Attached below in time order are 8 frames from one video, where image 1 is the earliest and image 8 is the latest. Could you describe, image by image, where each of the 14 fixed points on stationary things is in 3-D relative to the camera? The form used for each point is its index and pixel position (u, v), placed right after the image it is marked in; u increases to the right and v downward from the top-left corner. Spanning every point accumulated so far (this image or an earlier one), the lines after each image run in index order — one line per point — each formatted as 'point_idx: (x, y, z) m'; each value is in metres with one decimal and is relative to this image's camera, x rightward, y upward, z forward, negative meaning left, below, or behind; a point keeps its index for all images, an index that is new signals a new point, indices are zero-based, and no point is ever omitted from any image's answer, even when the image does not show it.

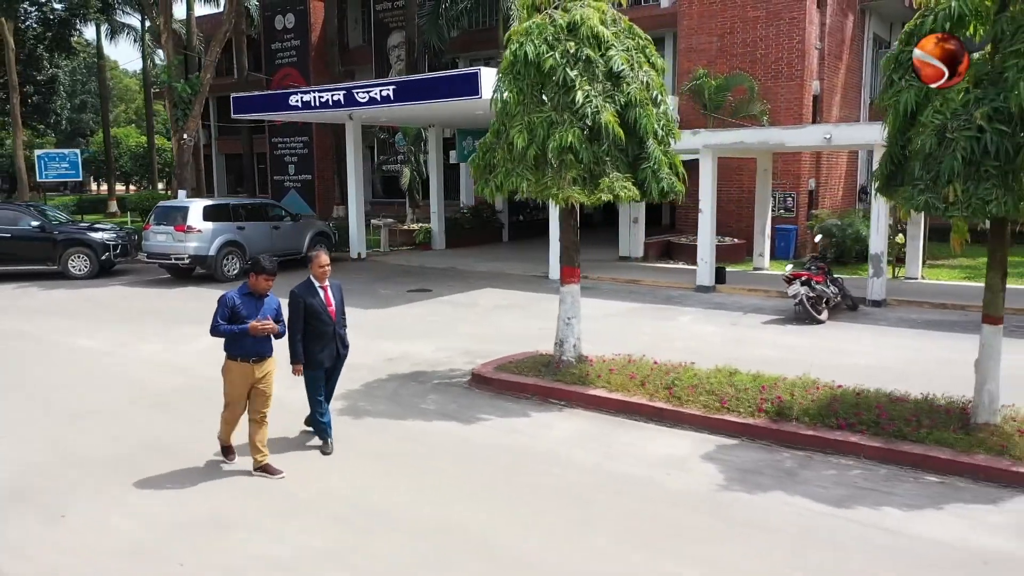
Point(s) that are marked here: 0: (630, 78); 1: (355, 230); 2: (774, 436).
0: (+1.1, +1.9, +7.5) m
1: (-3.8, +1.4, +19.8) m
2: (+2.1, -1.2, +6.5) m
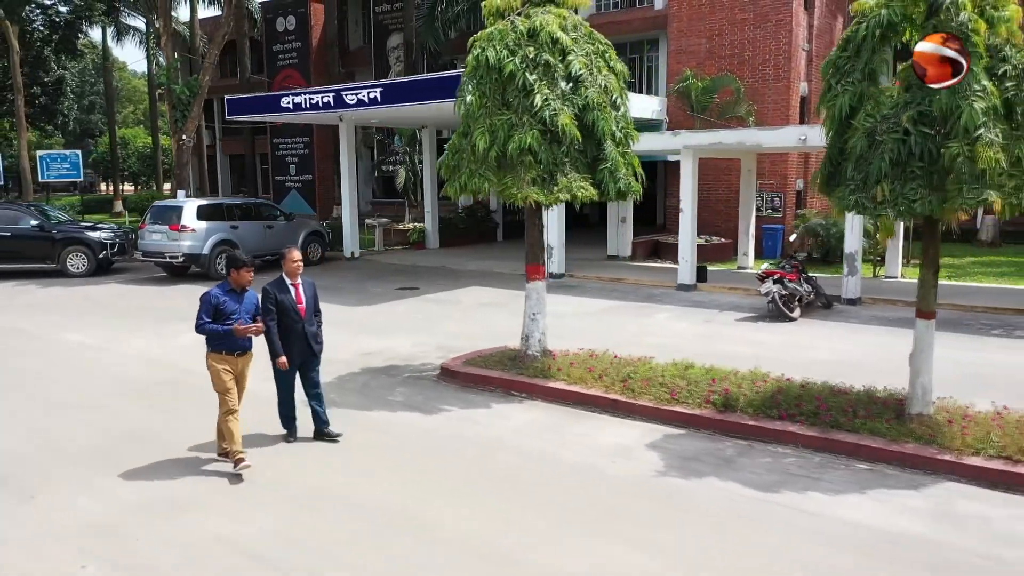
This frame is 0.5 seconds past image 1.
0: (+0.7, +2.0, +7.8) m
1: (-4.0, +1.5, +20.1) m
2: (+1.7, -1.1, +6.8) m
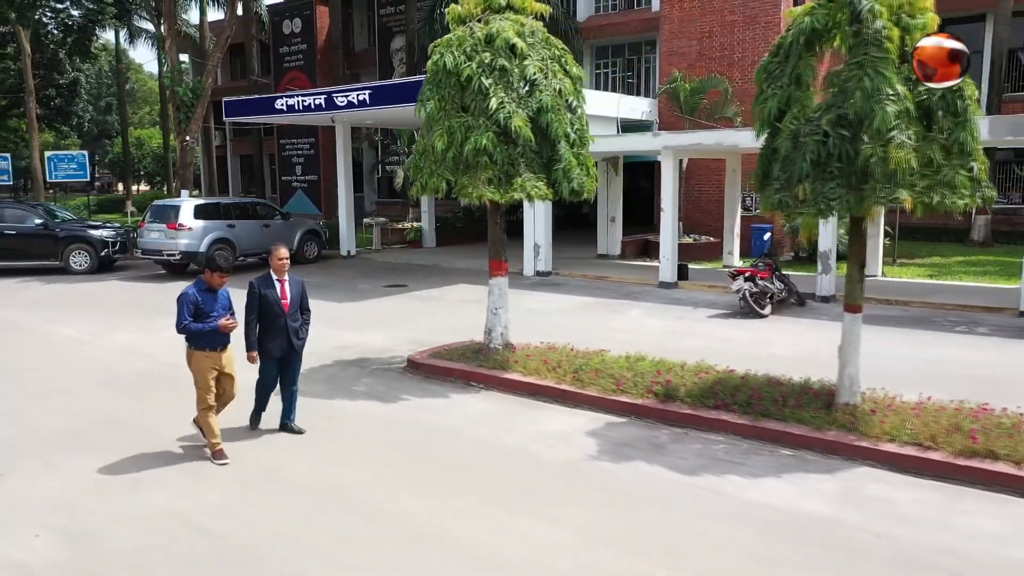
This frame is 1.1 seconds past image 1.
0: (+0.3, +2.0, +8.1) m
1: (-4.2, +1.5, +20.5) m
2: (+1.3, -1.1, +7.1) m
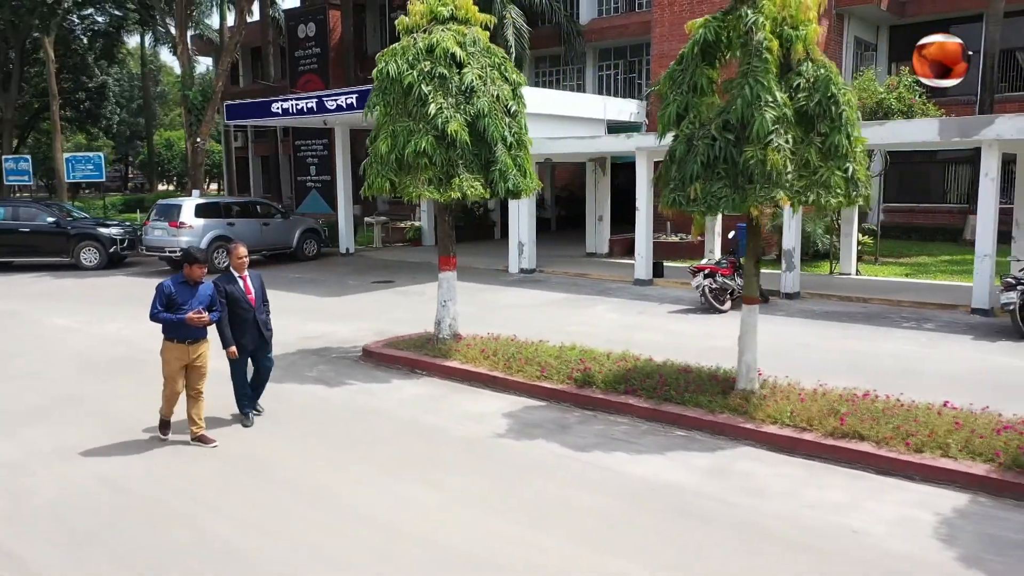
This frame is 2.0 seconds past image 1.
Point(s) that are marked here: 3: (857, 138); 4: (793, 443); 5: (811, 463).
0: (-0.3, +2.1, +8.7) m
1: (-4.4, +1.6, +21.3) m
2: (+0.6, -1.0, +7.6) m
3: (+2.7, +1.2, +6.4) m
4: (+2.2, -1.2, +6.3) m
5: (+2.2, -1.3, +6.1) m
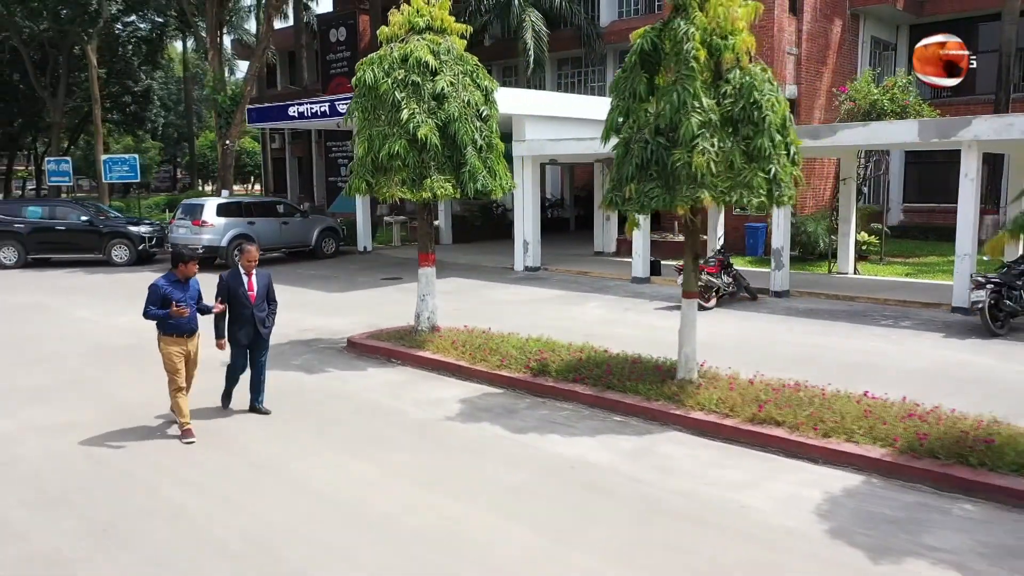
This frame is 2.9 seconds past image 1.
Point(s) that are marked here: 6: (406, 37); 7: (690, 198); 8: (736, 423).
0: (-0.7, +2.2, +9.2) m
1: (-4.1, +1.7, +22.0) m
2: (+0.1, -1.0, +8.1) m
3: (+2.2, +1.2, +6.8) m
4: (+1.7, -1.1, +6.7) m
5: (+1.7, -1.3, +6.5) m
6: (-1.2, +2.9, +9.5) m
7: (+1.5, +0.7, +6.8) m
8: (+1.8, -1.1, +6.6) m
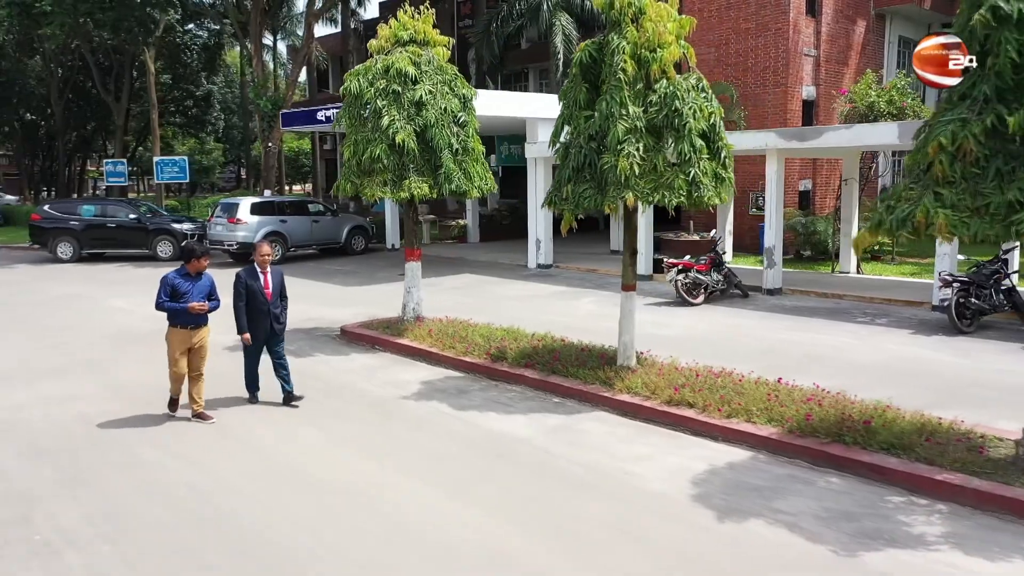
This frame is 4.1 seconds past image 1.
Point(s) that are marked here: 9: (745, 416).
0: (-1.0, +2.2, +10.0) m
1: (-3.4, +1.8, +23.0) m
2: (-0.3, -0.9, +8.8) m
3: (+1.7, +1.3, +7.4) m
4: (+1.1, -1.1, +7.3) m
5: (+1.1, -1.2, +7.1) m
6: (-1.5, +3.0, +10.3) m
7: (+1.0, +0.8, +7.4) m
8: (+1.3, -1.0, +7.2) m
9: (+1.9, -1.1, +6.7) m
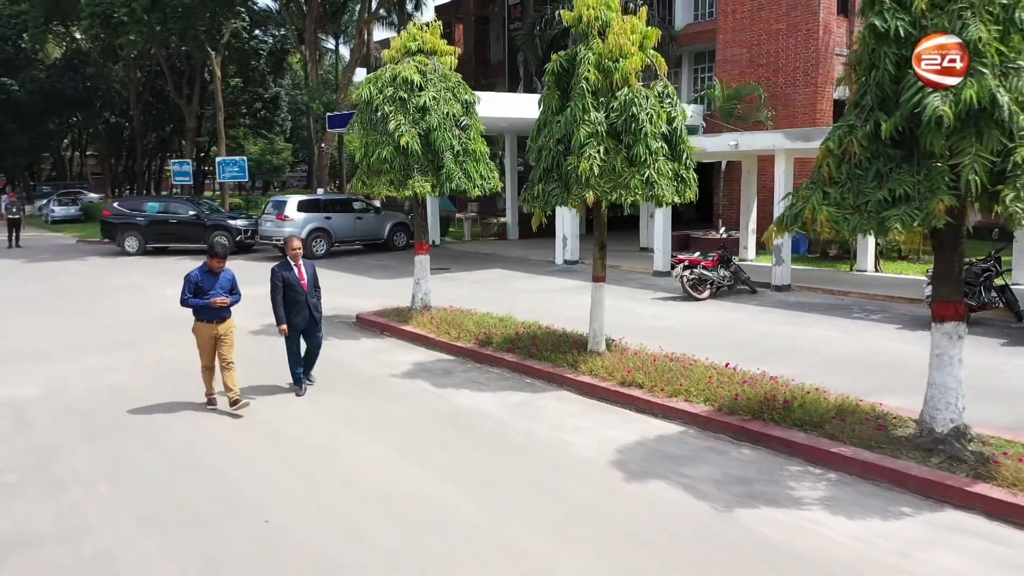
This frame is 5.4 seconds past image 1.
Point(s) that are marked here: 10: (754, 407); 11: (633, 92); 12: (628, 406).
0: (-1.0, +2.4, +10.8) m
1: (-2.4, +2.0, +24.0) m
2: (-0.5, -0.8, +9.6) m
3: (+1.4, +1.4, +8.0) m
4: (+0.8, -1.0, +8.0) m
5: (+0.8, -1.1, +7.8) m
6: (-1.5, +3.2, +11.2) m
7: (+0.7, +0.9, +8.1) m
8: (+0.9, -0.9, +7.9) m
9: (+1.6, -1.0, +7.4) m
10: (+2.0, -1.0, +6.8) m
11: (+1.2, +2.0, +8.1) m
12: (+1.1, -1.1, +7.6) m
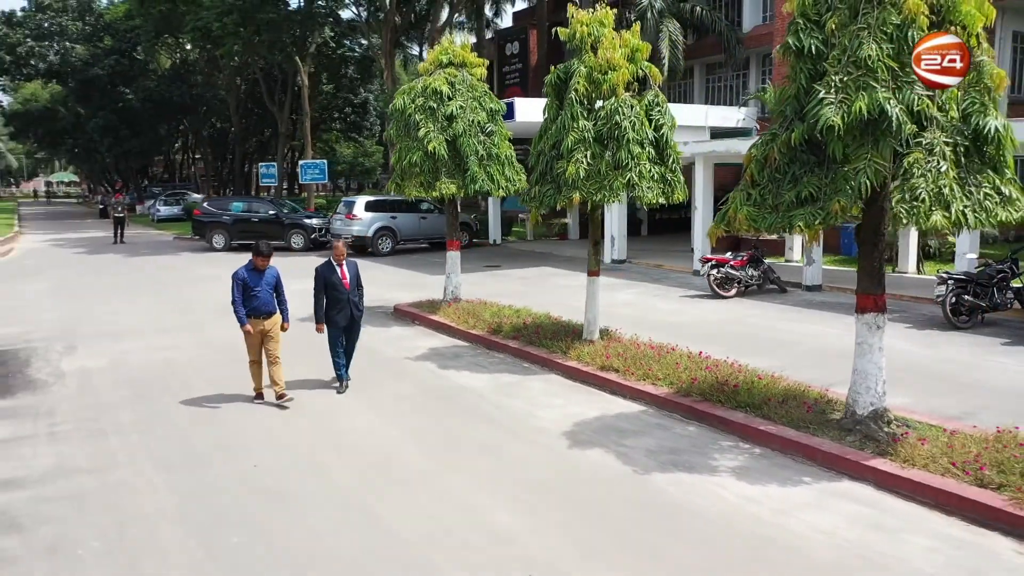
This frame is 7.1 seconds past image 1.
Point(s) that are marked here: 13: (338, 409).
0: (-0.8, +2.5, +11.8) m
1: (-0.6, +2.0, +25.0) m
2: (-0.4, -0.7, +10.5) m
3: (+1.4, +1.4, +8.7) m
4: (+0.7, -0.9, +8.8) m
5: (+0.7, -1.0, +8.6) m
6: (-1.2, +3.3, +12.3) m
7: (+0.6, +1.0, +8.9) m
8: (+0.8, -0.9, +8.7) m
9: (+1.4, -0.9, +8.1) m
10: (+1.8, -0.9, +7.5) m
11: (+1.2, +2.0, +8.8) m
12: (+1.0, -1.0, +8.3) m
13: (-1.7, -1.2, +8.2) m
